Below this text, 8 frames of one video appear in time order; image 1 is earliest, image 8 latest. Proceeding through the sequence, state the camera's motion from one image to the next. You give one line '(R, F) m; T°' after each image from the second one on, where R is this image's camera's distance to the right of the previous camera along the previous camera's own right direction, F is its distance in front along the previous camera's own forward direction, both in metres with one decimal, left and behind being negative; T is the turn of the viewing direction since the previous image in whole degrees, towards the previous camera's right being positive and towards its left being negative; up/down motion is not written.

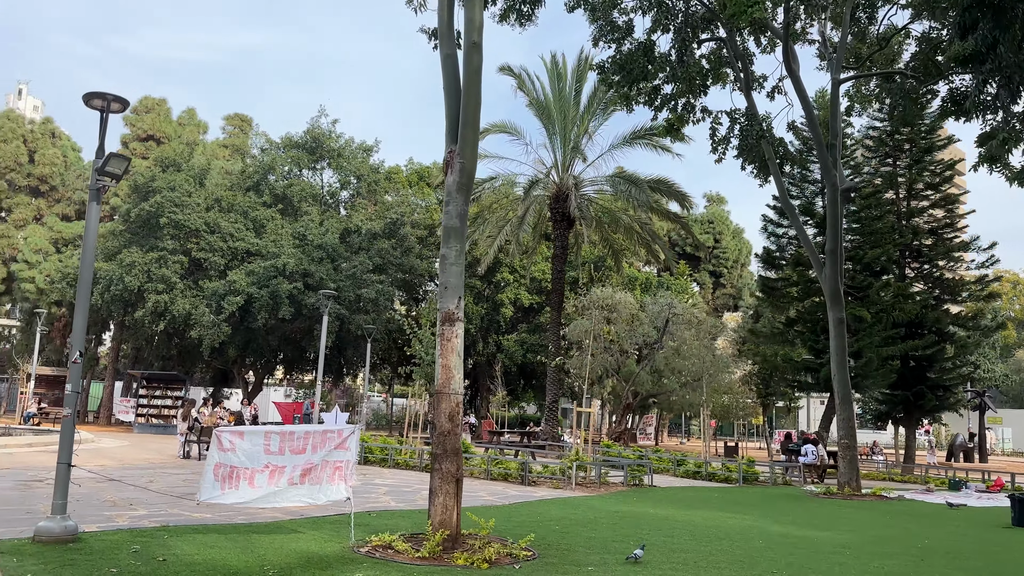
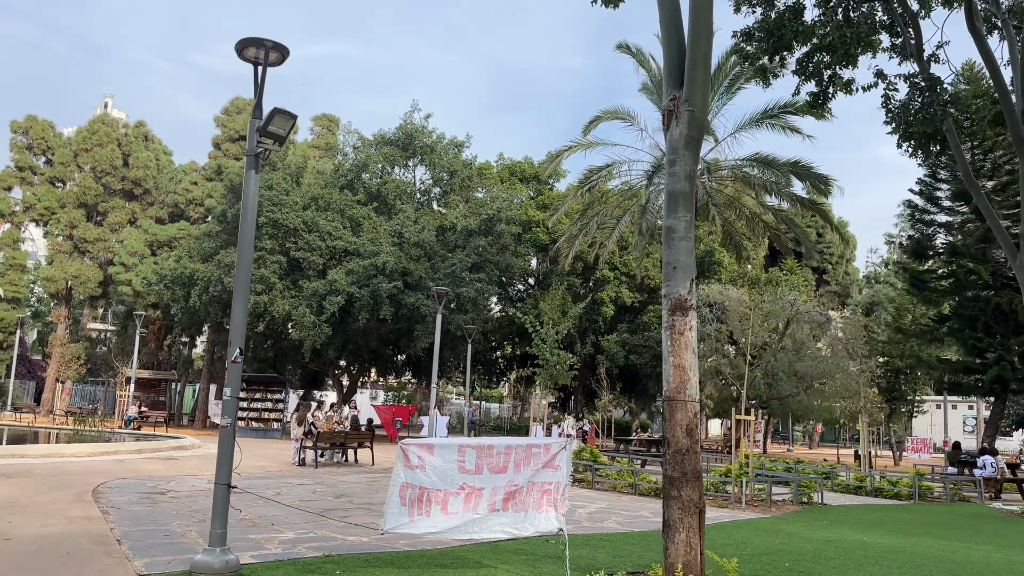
(-1.5, +1.5) m; -5°
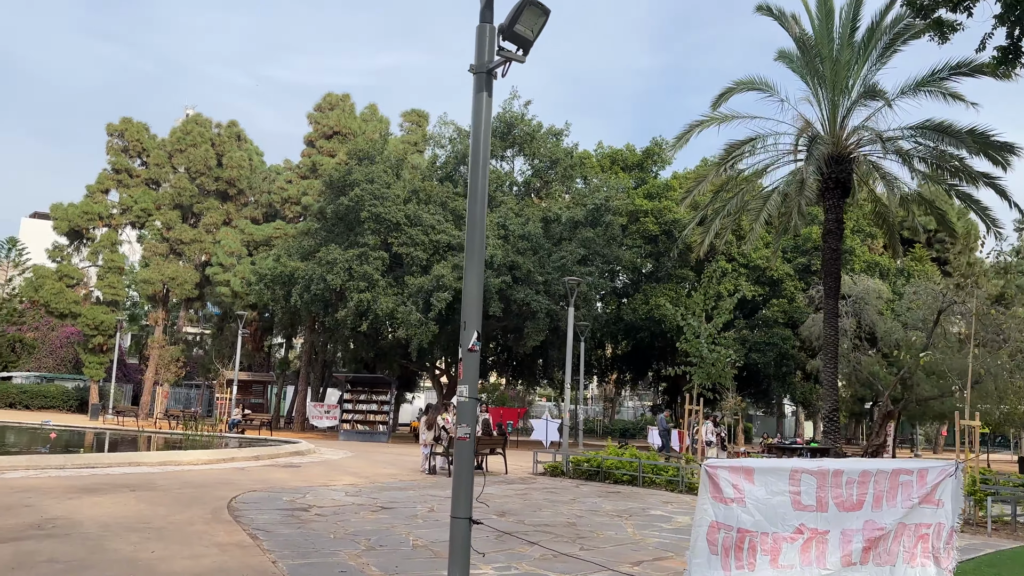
(-1.6, +1.8) m; -5°
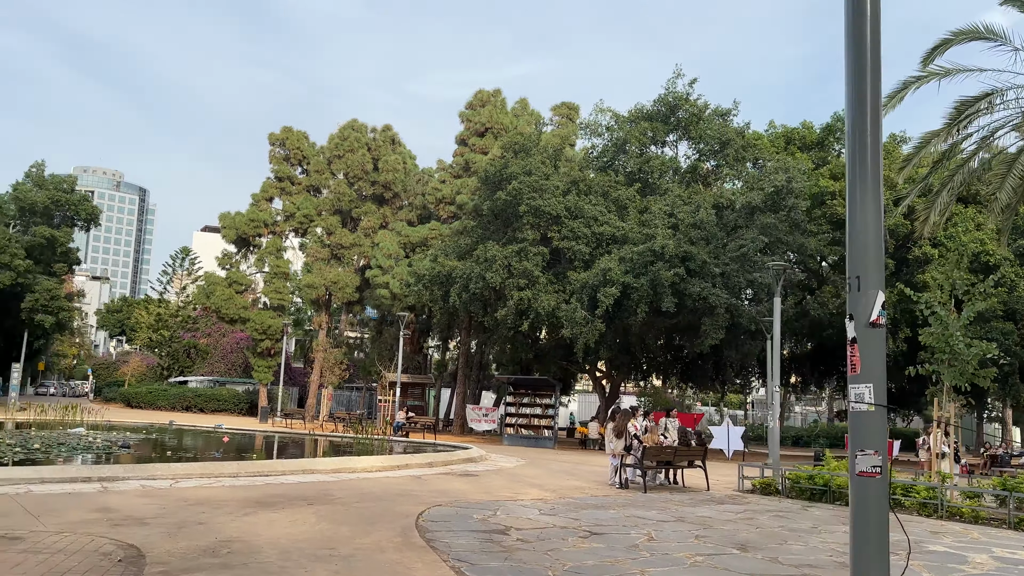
(-1.0, +1.8) m; -10°
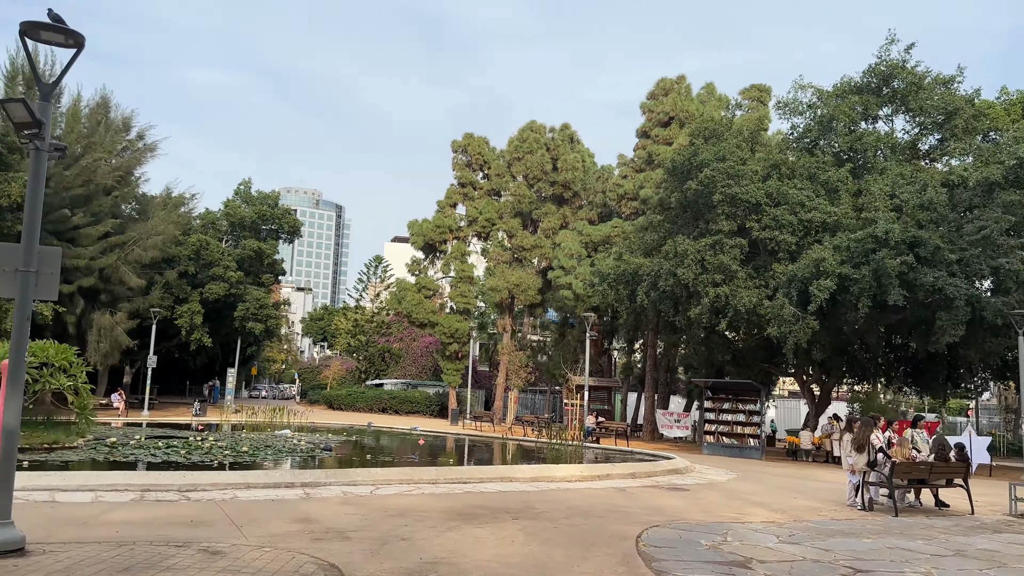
(-0.5, +1.2) m; -12°
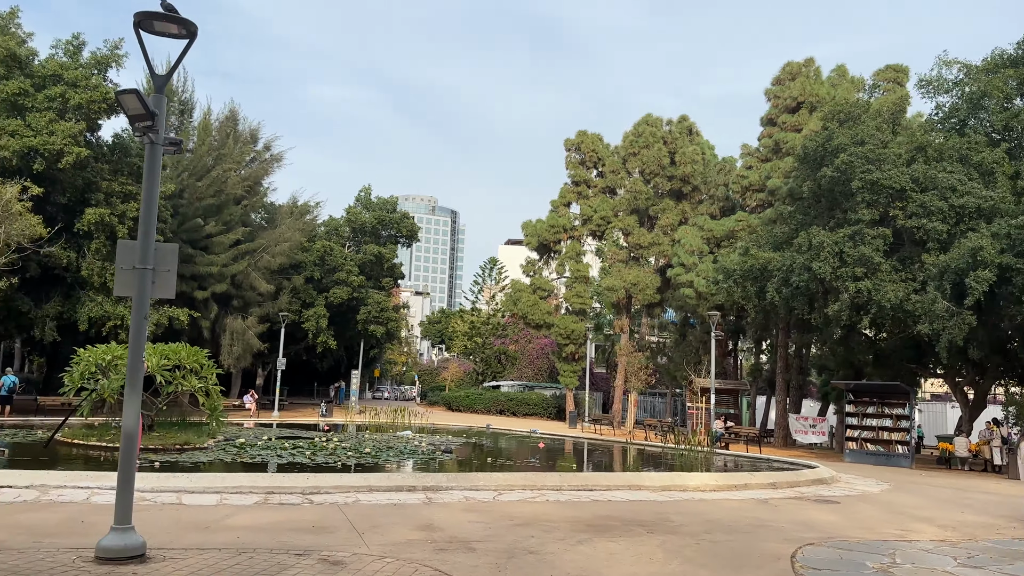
(-0.2, +0.7) m; -8°
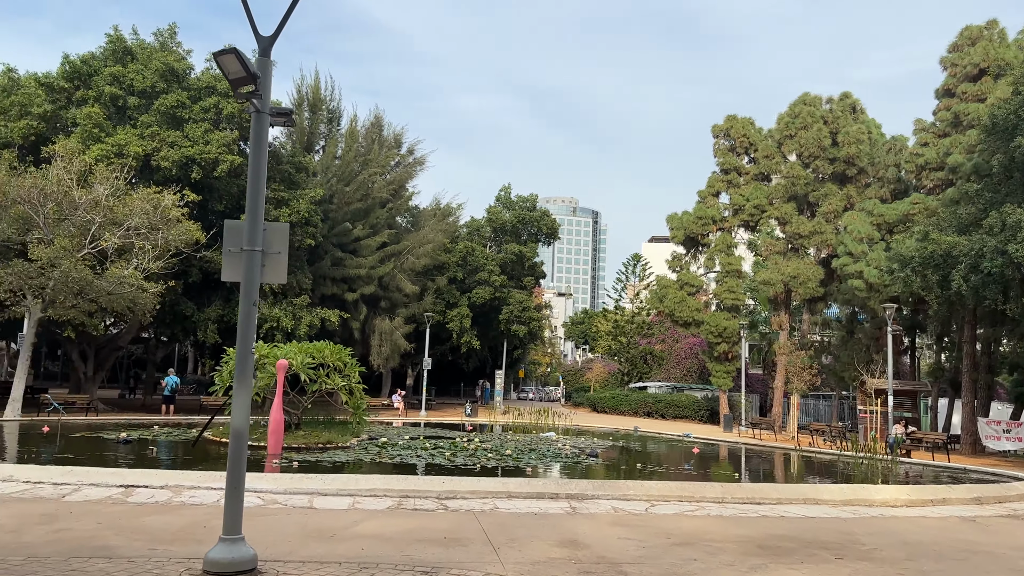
(-0.1, +1.0) m; -10°
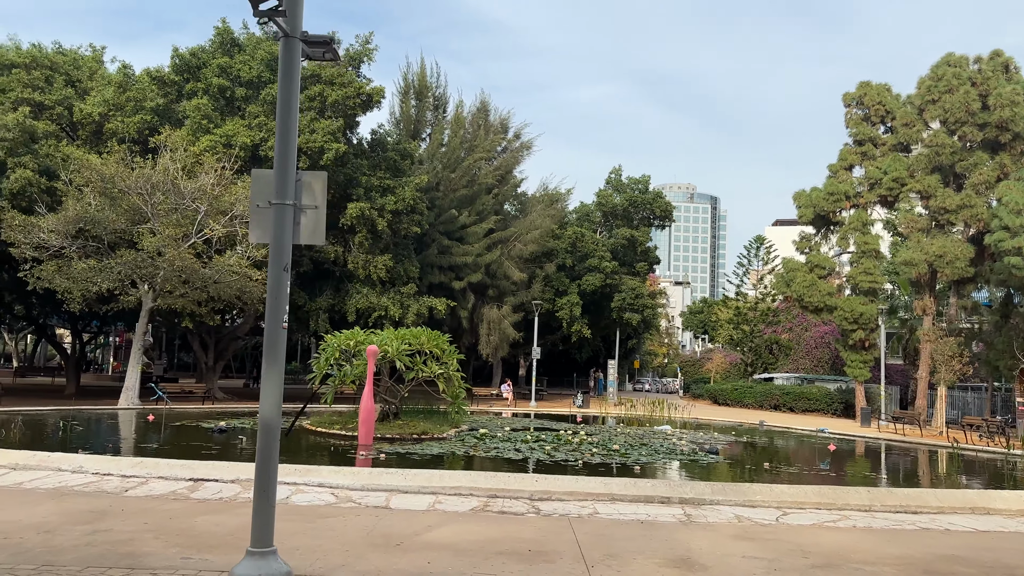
(+0.2, +1.2) m; -8°
